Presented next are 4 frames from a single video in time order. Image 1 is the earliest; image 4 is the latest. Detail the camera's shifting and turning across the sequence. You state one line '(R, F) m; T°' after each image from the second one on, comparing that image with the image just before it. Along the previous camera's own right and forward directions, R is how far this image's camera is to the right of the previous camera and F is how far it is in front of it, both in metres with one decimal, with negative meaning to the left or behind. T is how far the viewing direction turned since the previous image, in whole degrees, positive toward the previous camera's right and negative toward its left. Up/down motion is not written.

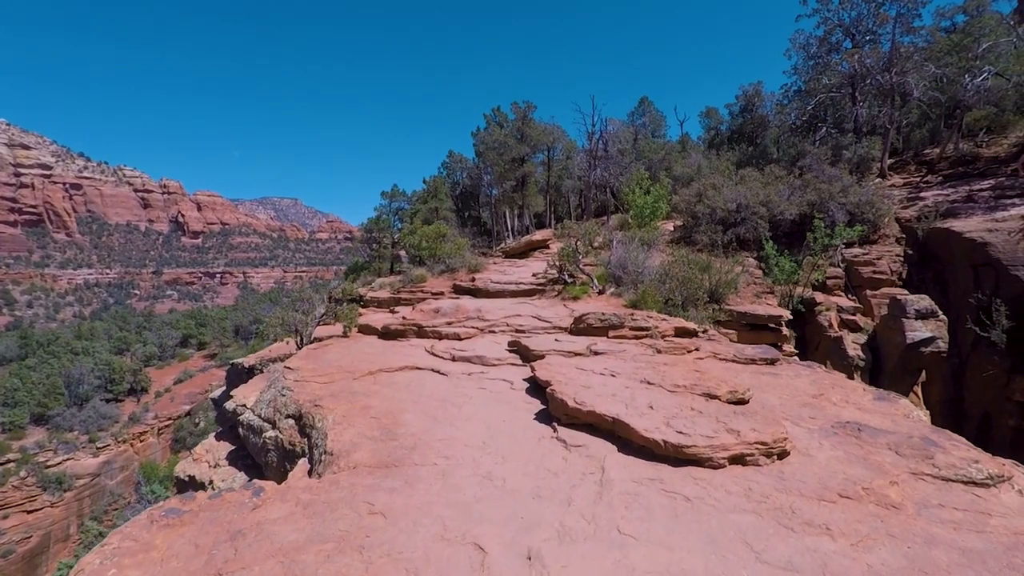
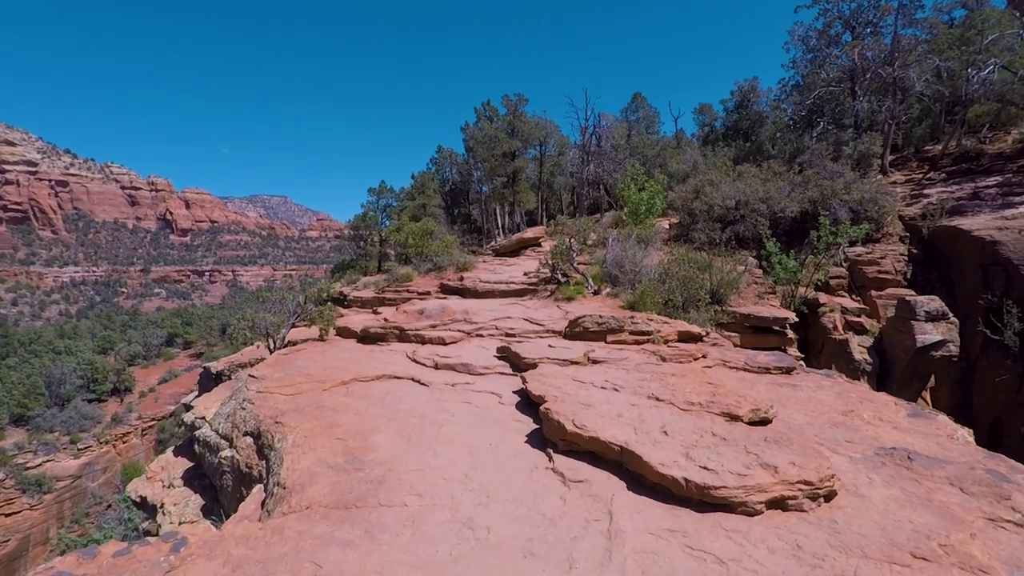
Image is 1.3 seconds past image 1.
(0.0, +0.7) m; +1°
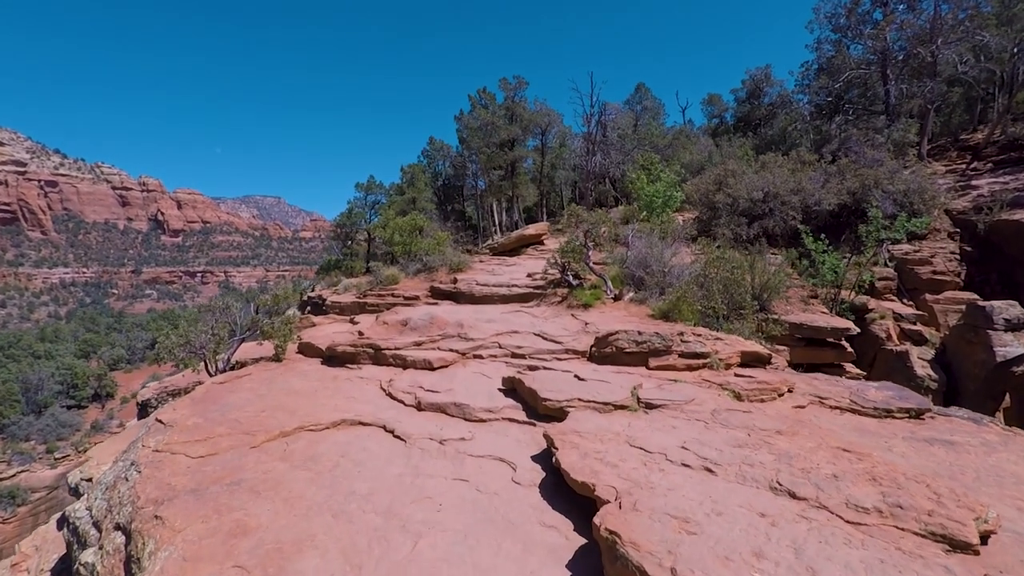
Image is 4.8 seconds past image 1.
(-0.2, +1.9) m; +1°
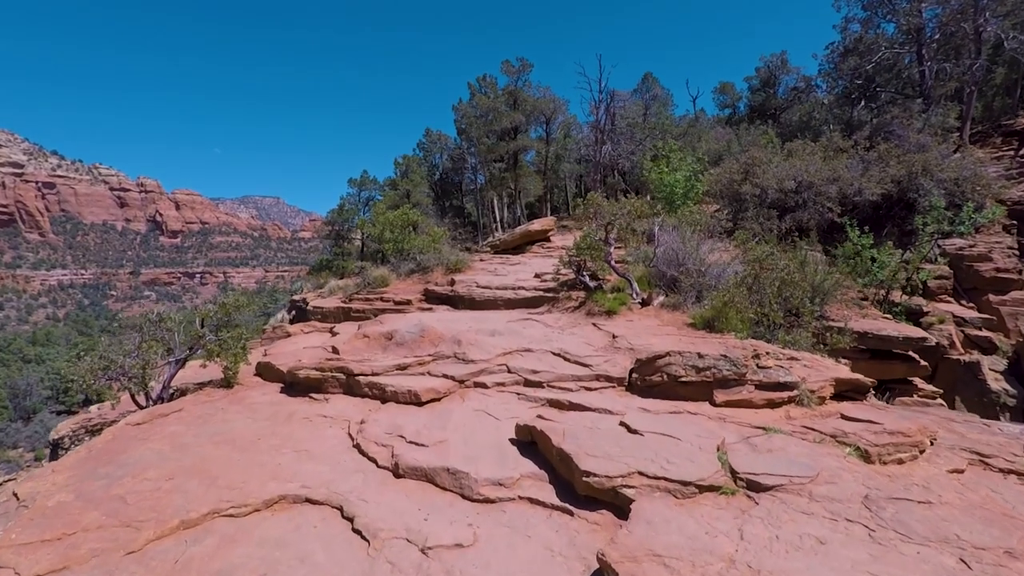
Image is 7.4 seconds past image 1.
(-0.1, +1.5) m; 0°
